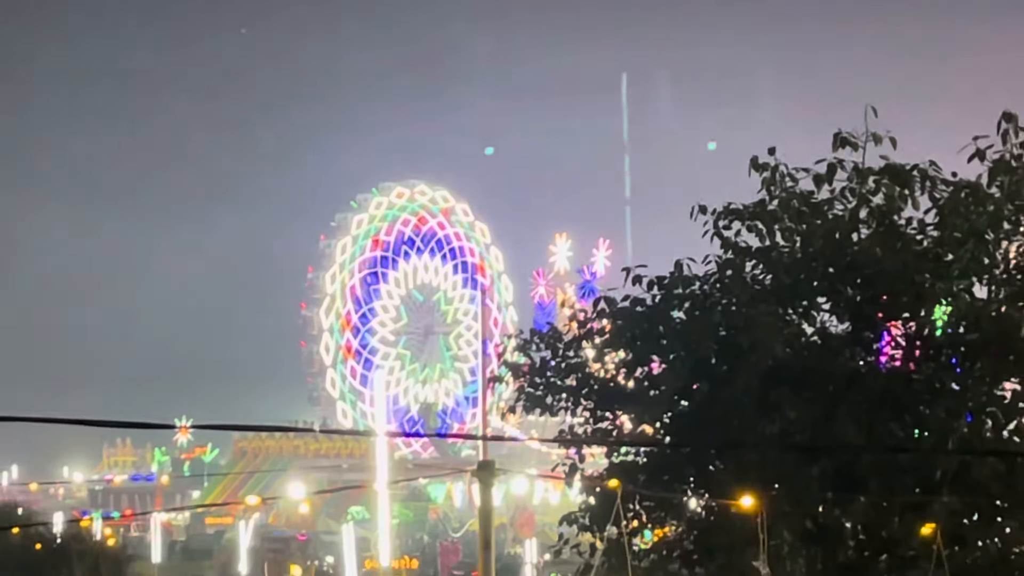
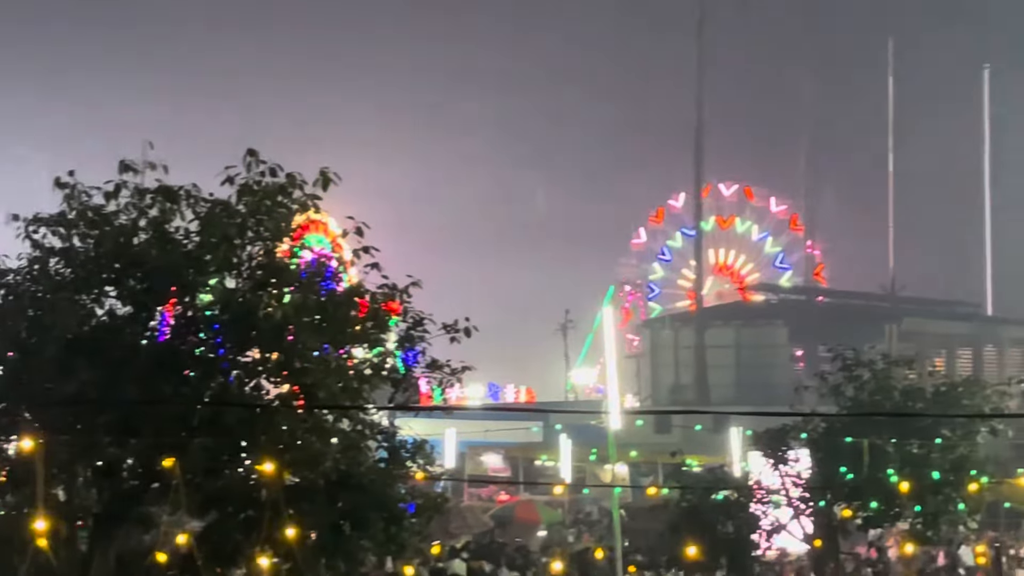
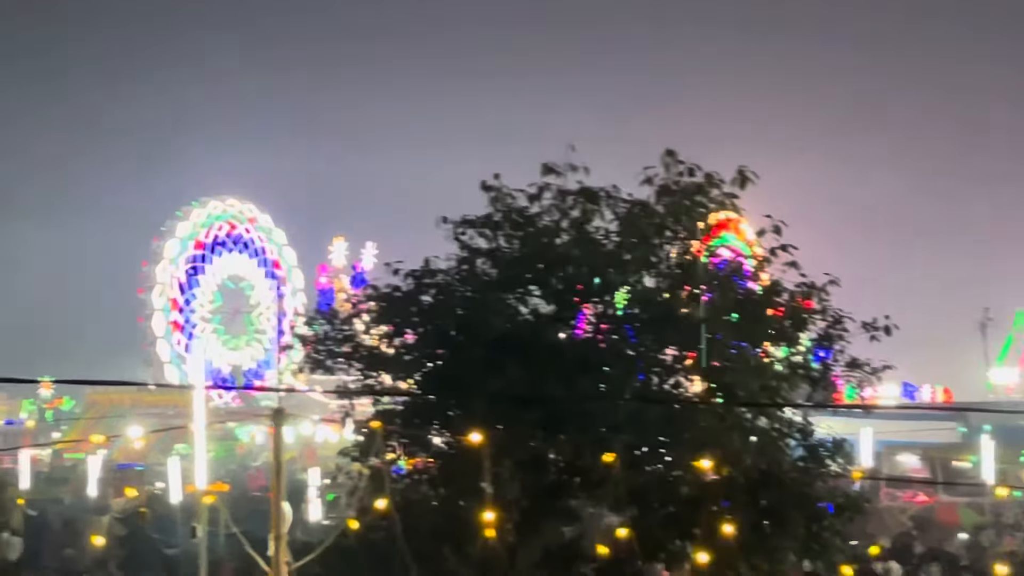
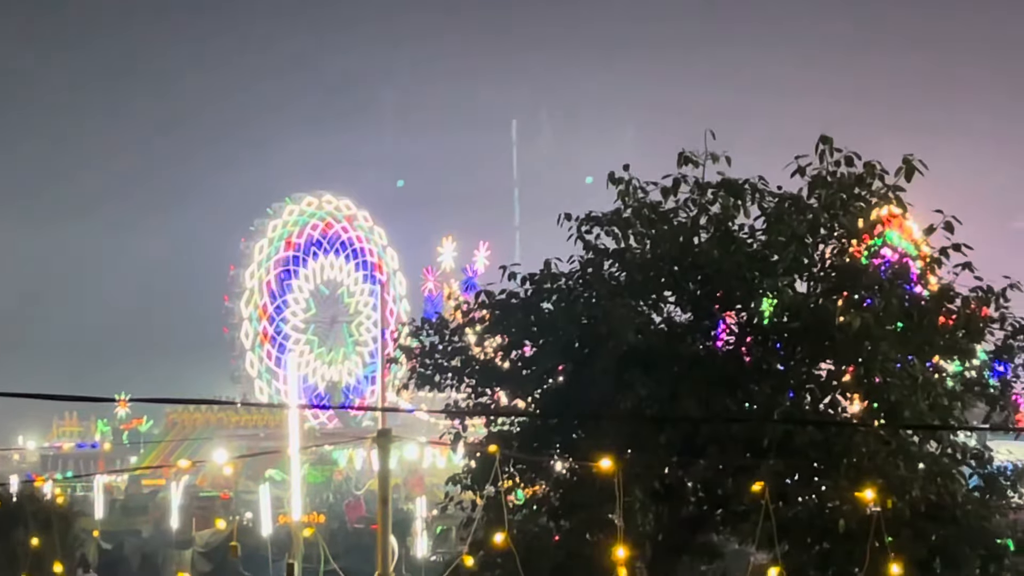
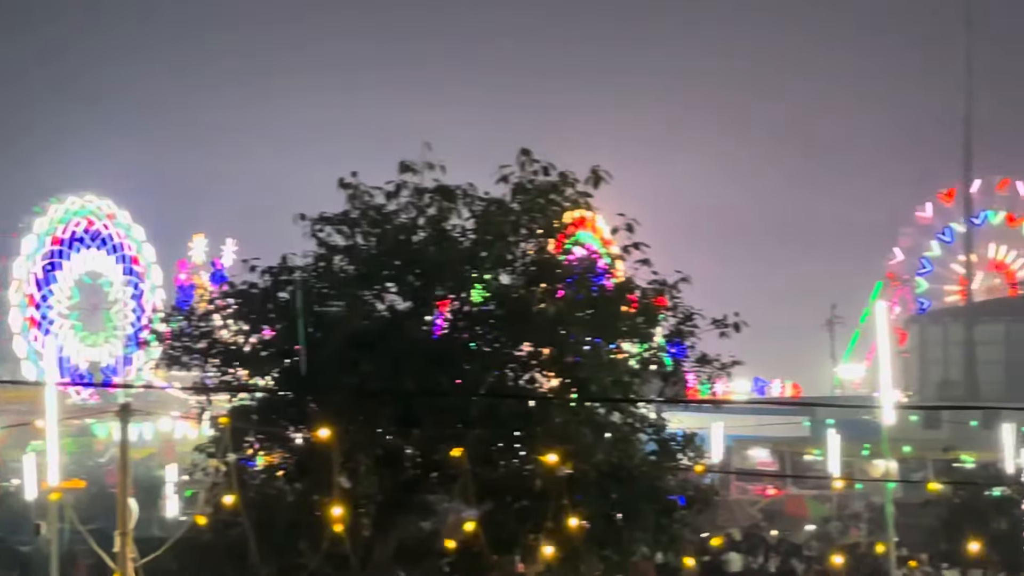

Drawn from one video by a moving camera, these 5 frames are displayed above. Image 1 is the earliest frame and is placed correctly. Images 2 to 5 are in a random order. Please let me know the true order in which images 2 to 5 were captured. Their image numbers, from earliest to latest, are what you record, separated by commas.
4, 3, 5, 2
